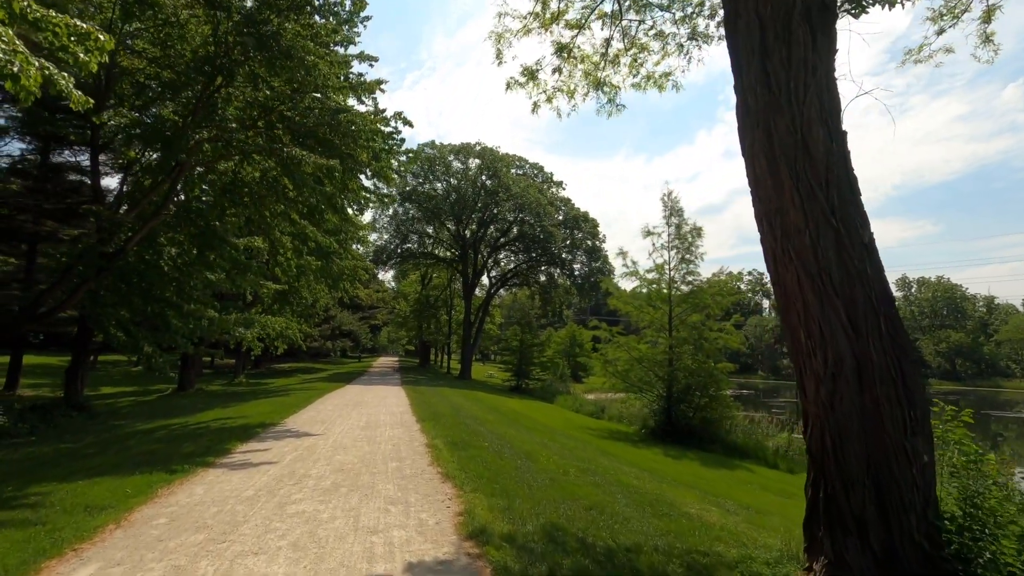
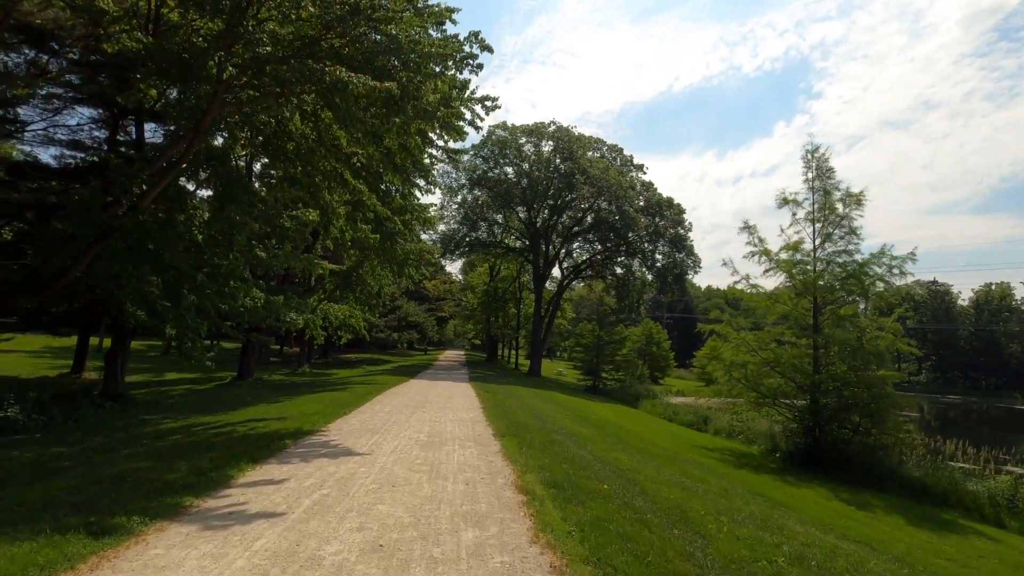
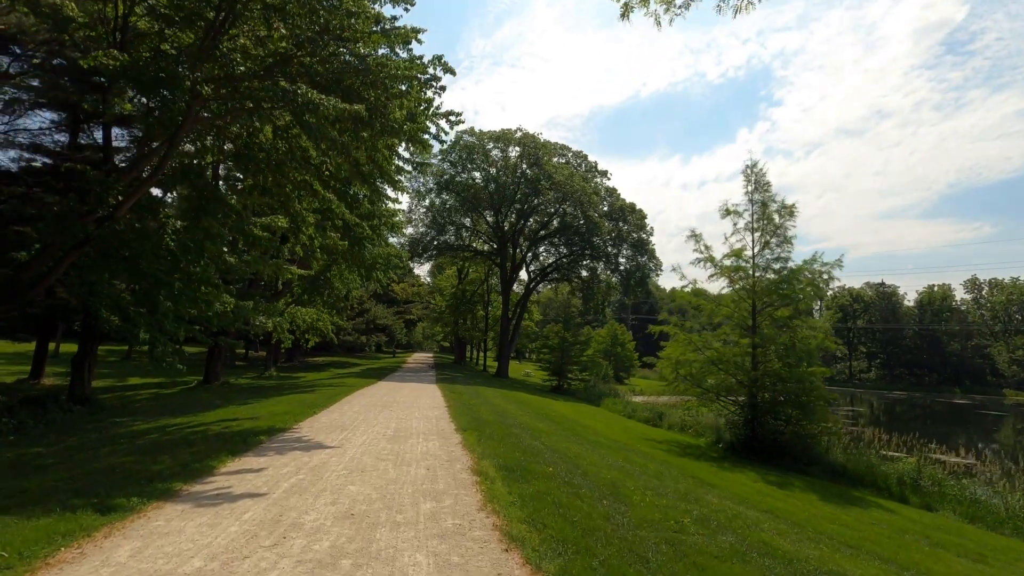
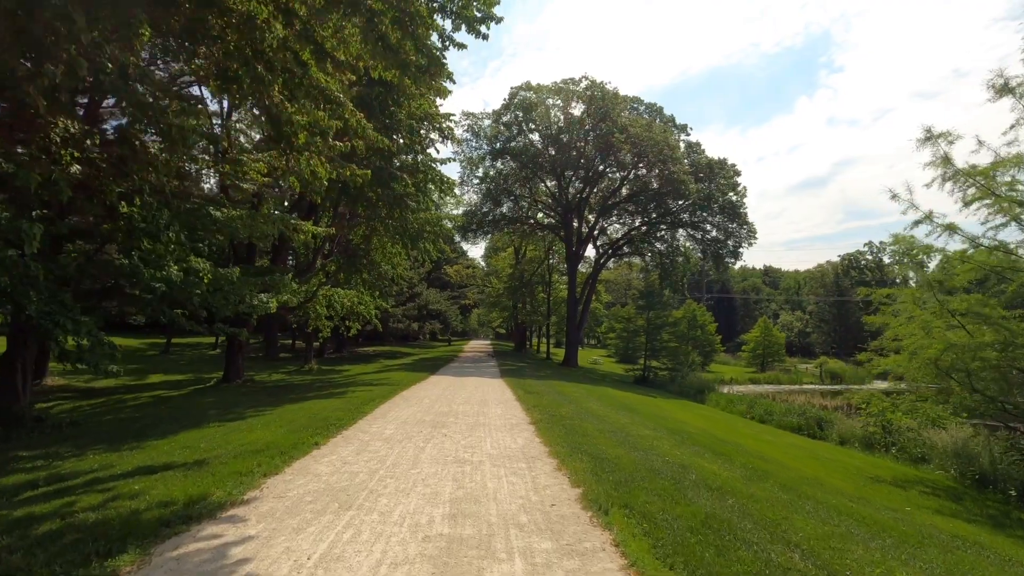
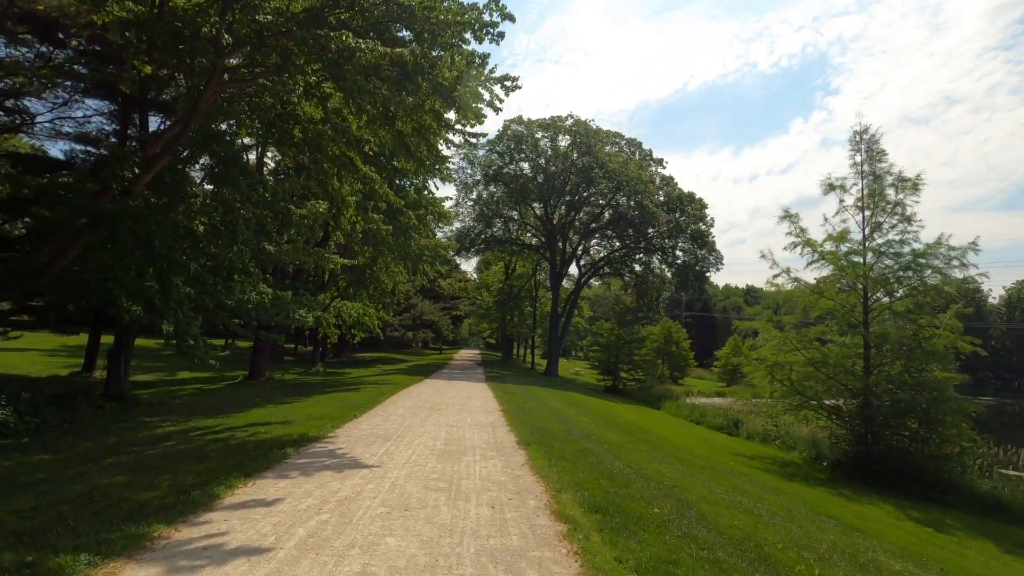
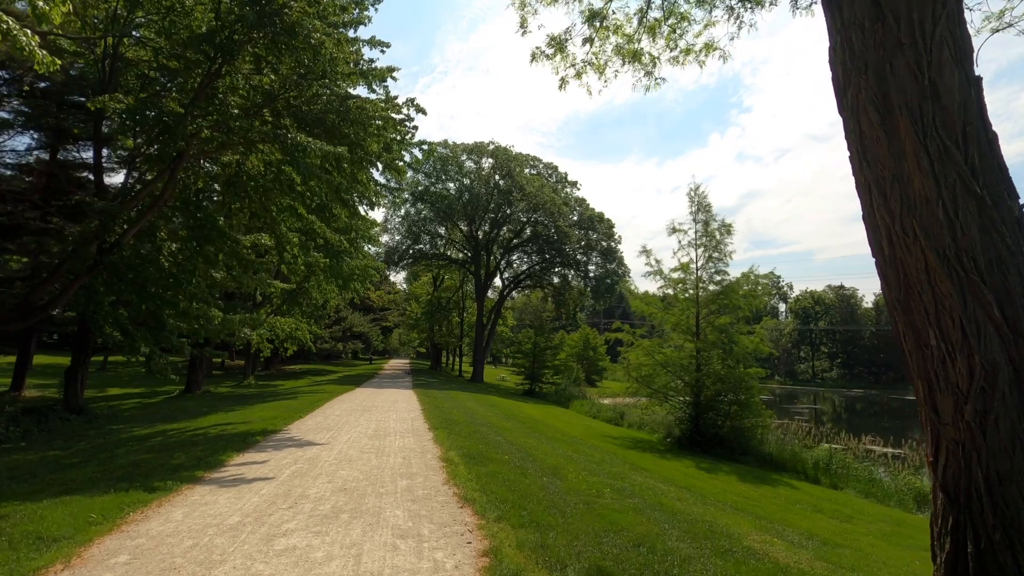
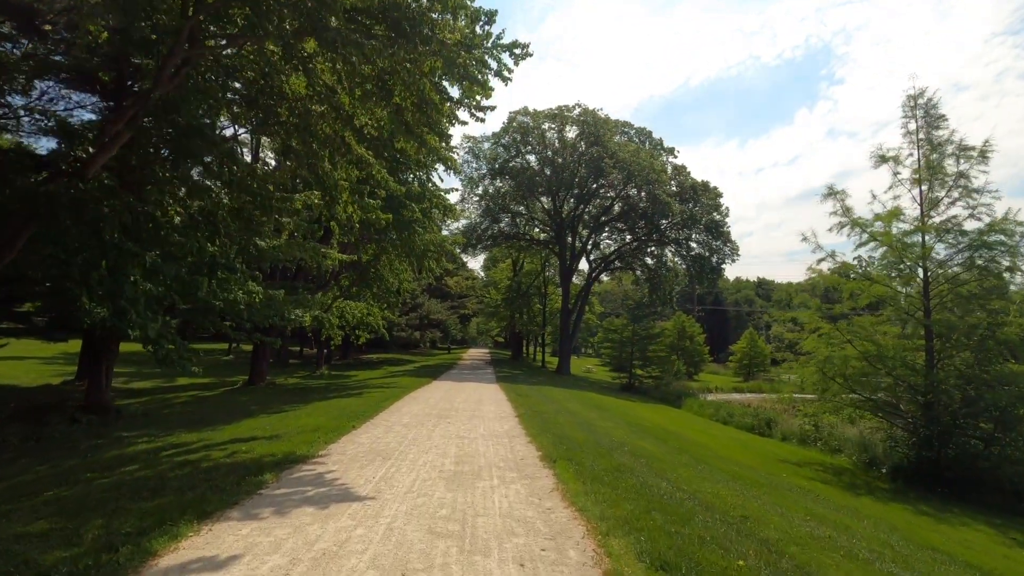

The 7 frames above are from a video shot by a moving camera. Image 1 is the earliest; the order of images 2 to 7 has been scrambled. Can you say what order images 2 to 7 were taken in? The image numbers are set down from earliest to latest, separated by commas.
6, 3, 2, 5, 7, 4
